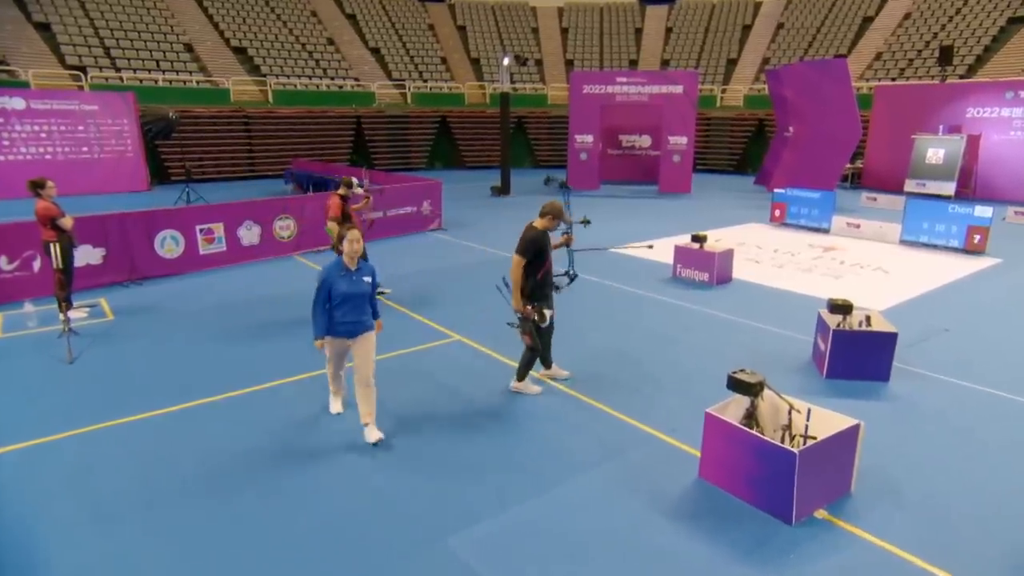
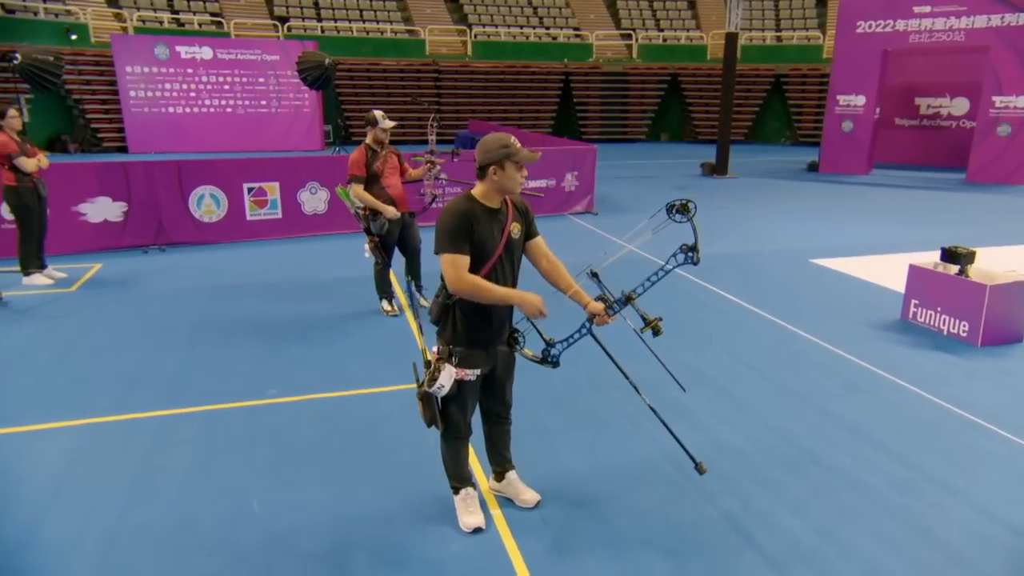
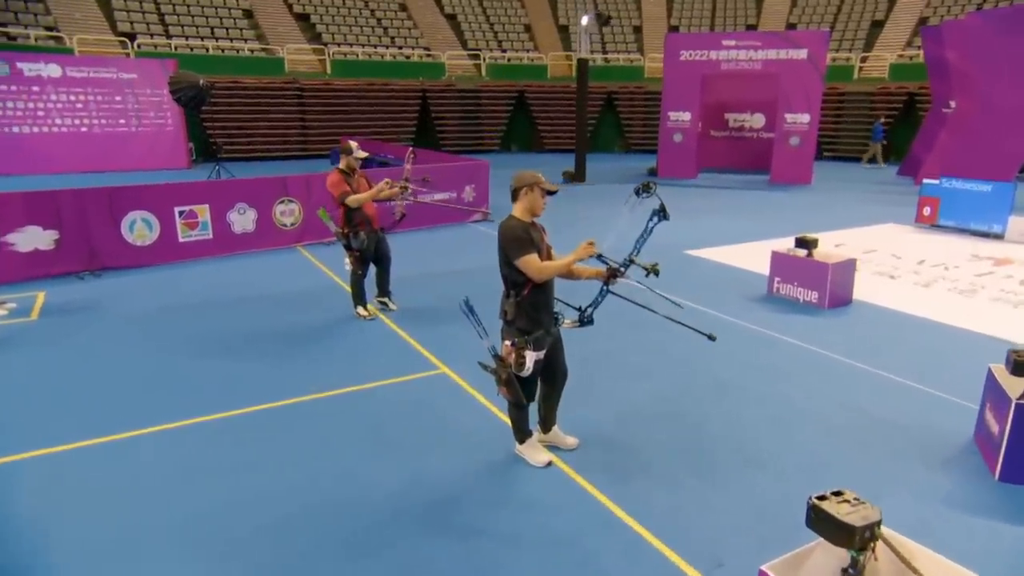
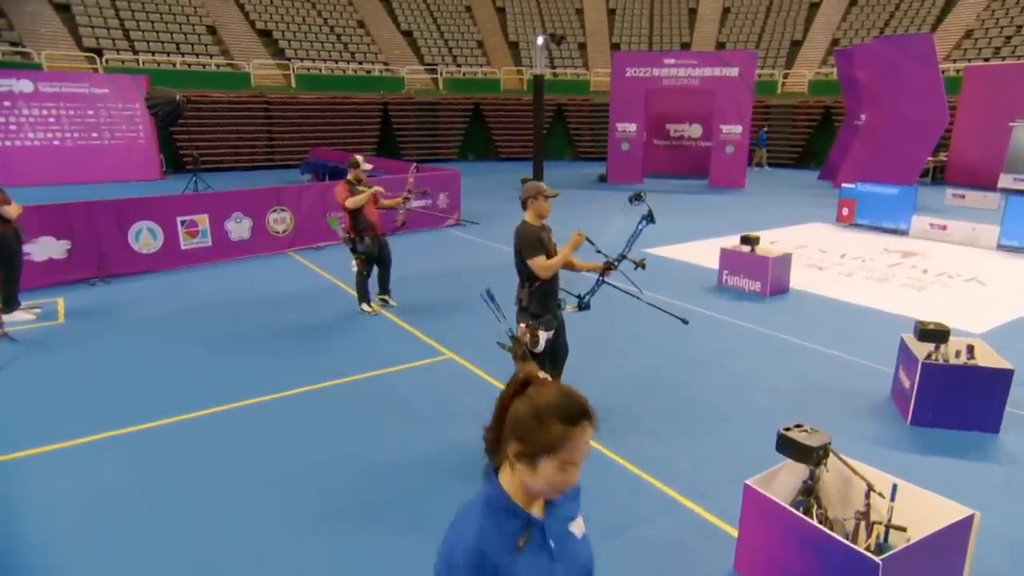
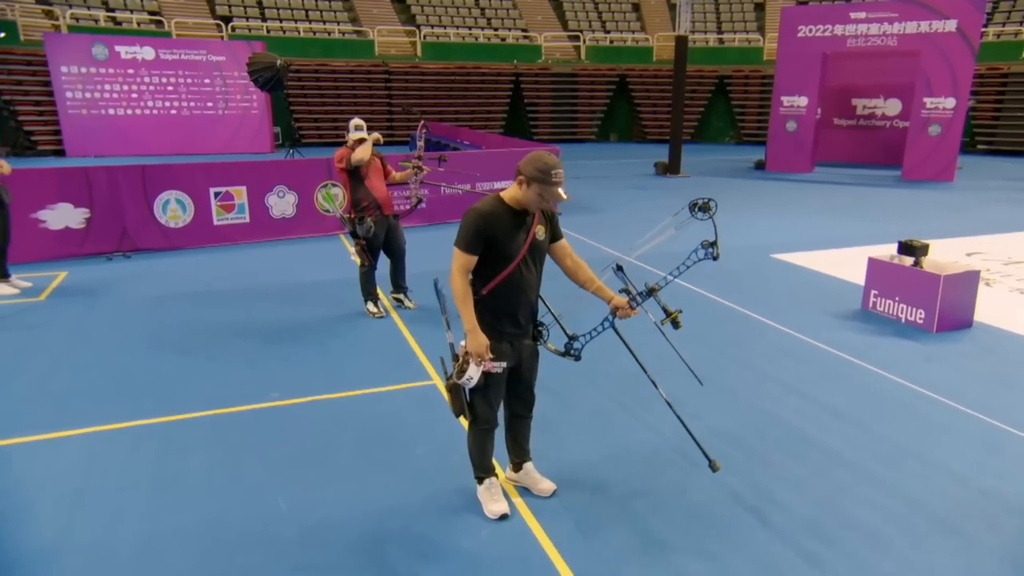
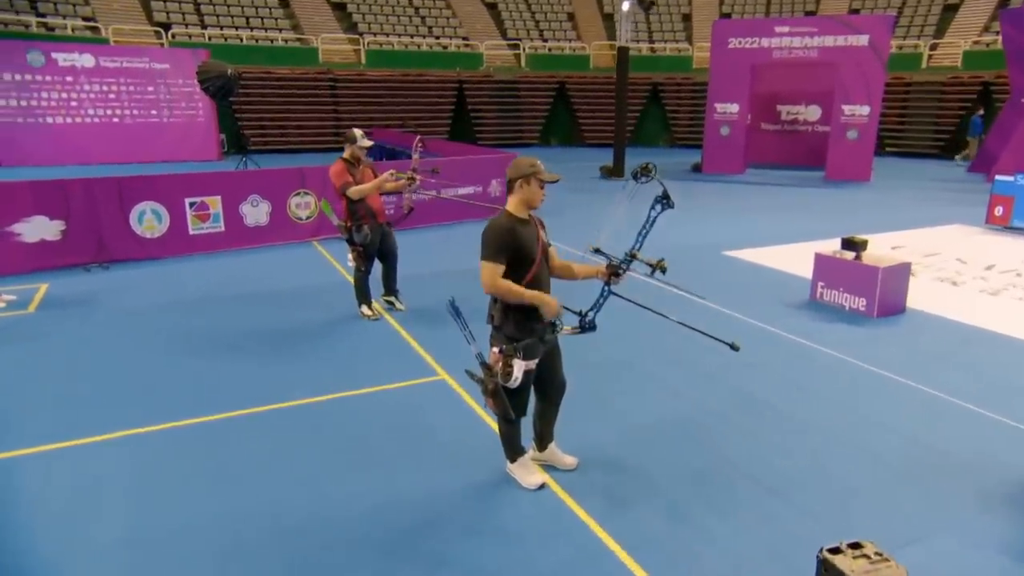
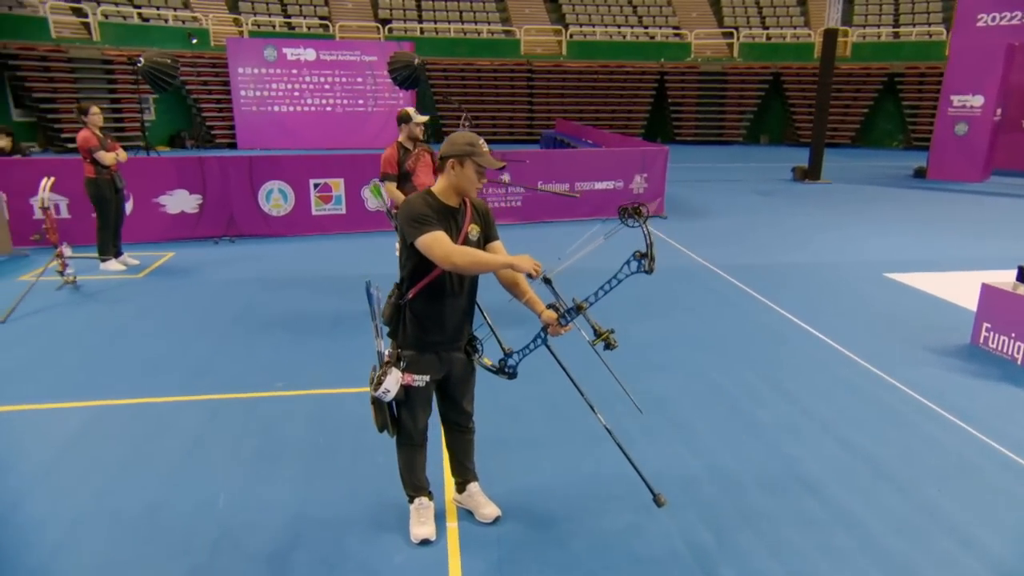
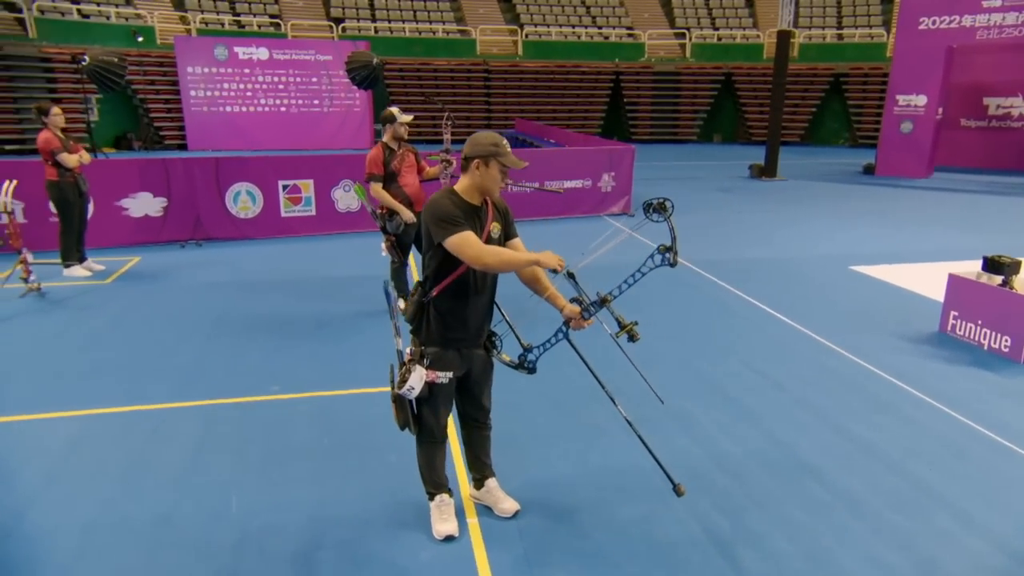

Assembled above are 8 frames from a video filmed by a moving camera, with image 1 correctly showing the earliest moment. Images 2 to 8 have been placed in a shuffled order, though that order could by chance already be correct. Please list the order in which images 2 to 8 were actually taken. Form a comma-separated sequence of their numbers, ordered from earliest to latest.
4, 3, 6, 5, 2, 8, 7
